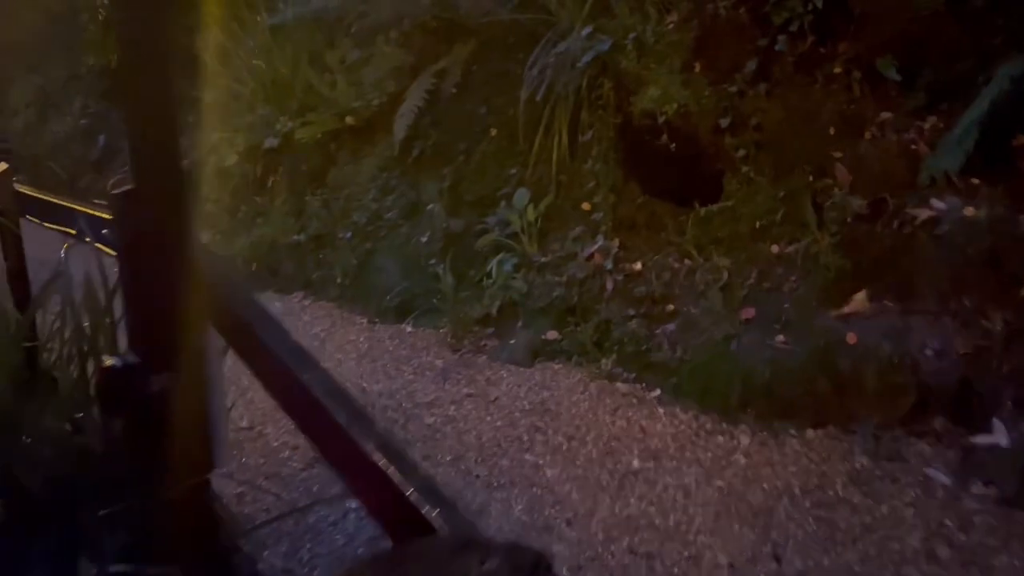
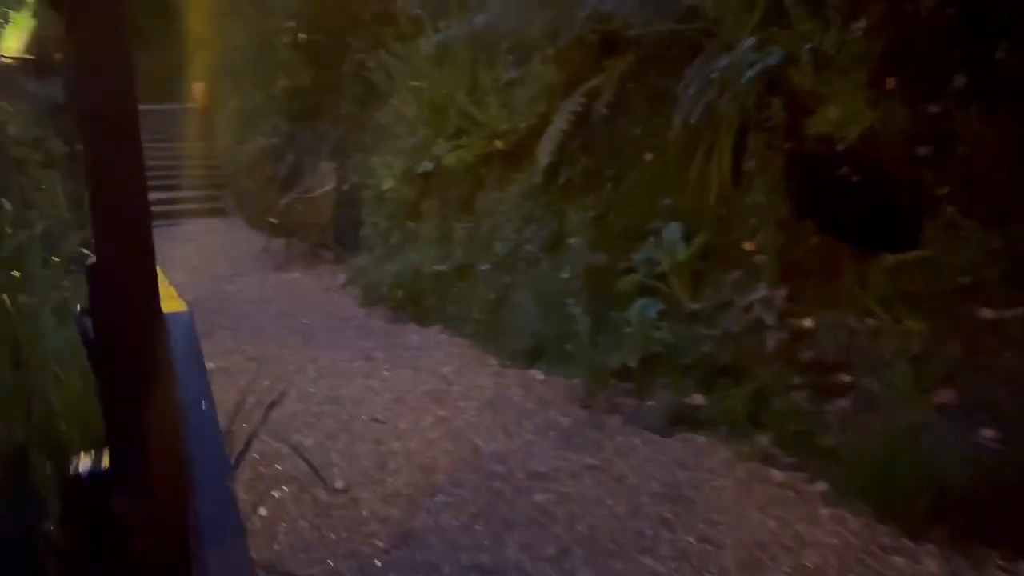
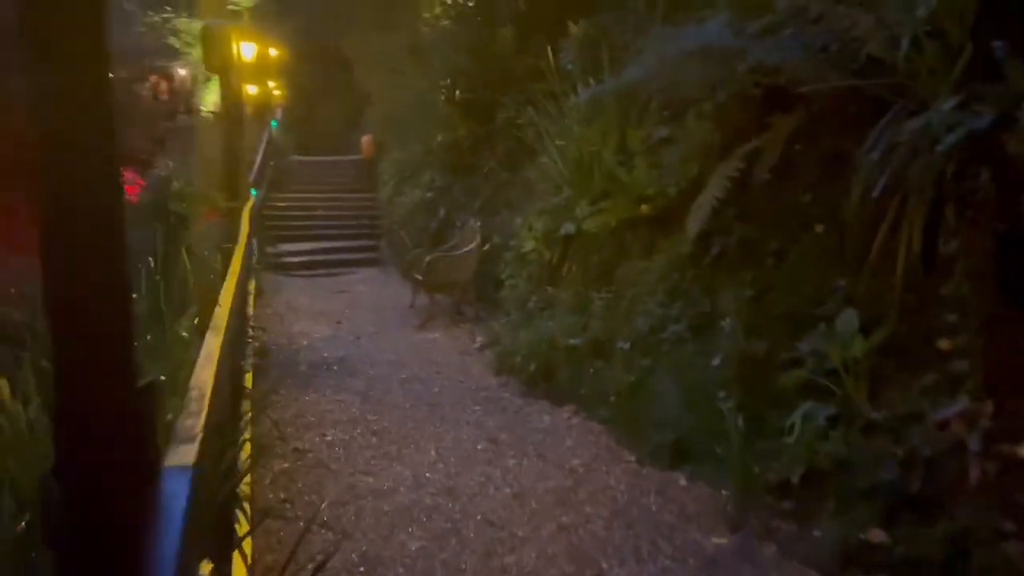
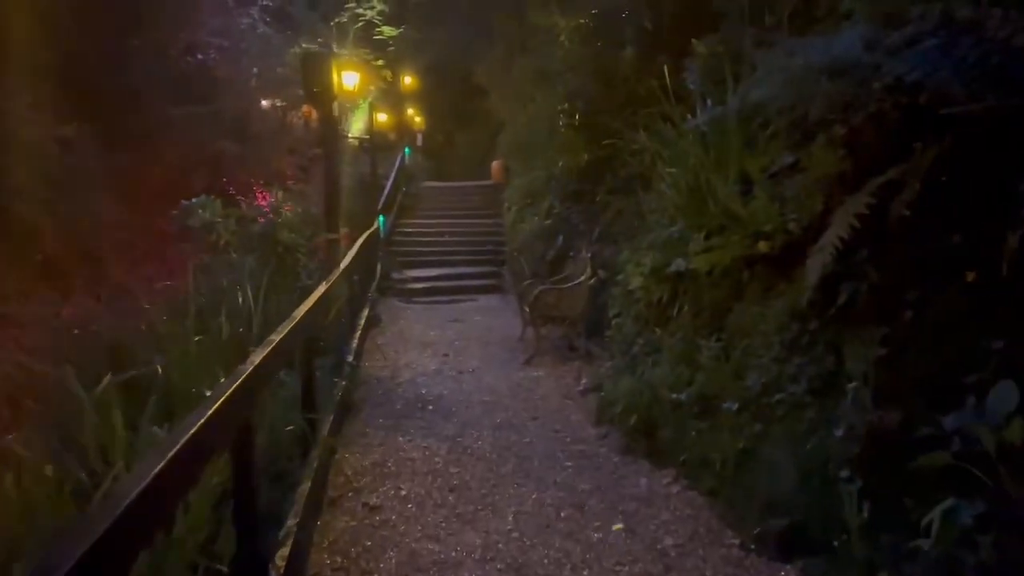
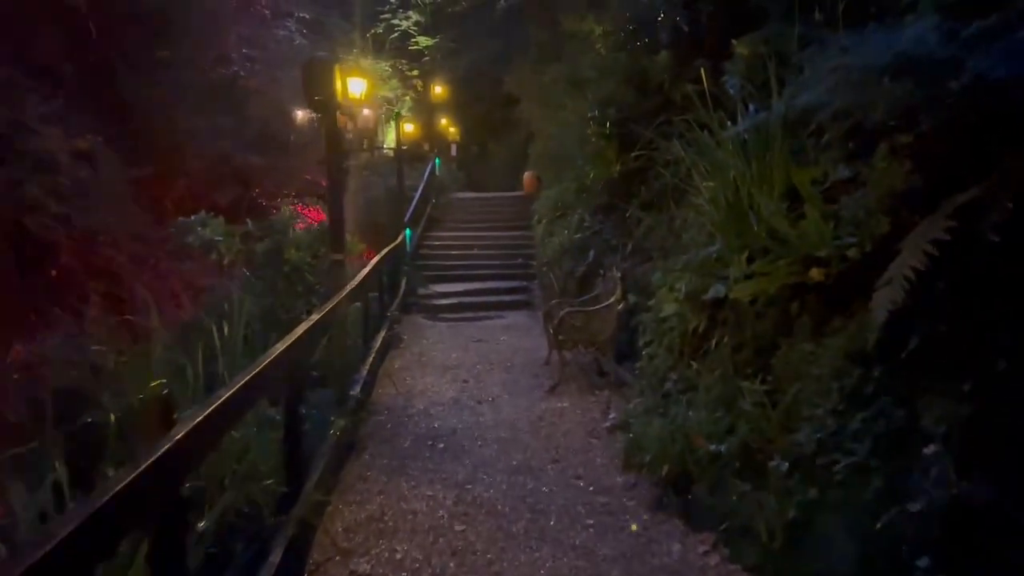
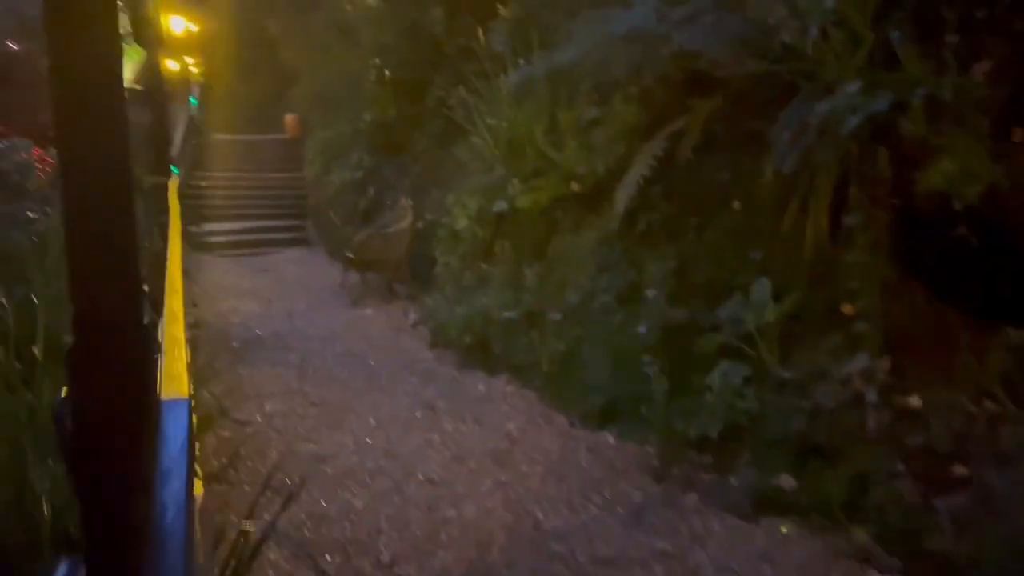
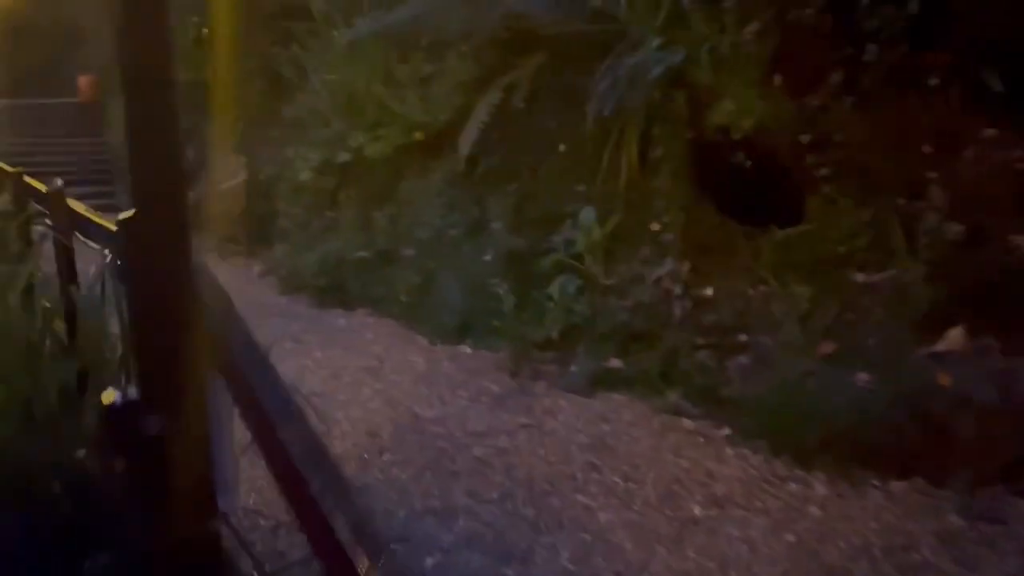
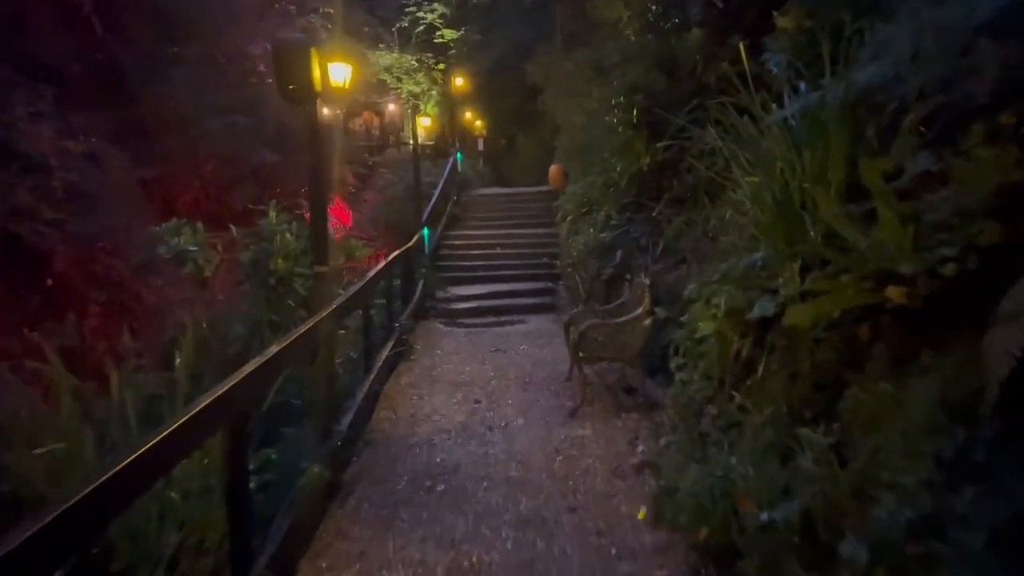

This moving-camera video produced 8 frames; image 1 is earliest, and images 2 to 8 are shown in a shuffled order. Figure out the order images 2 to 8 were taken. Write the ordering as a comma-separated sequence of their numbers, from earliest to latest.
7, 2, 6, 3, 4, 5, 8
